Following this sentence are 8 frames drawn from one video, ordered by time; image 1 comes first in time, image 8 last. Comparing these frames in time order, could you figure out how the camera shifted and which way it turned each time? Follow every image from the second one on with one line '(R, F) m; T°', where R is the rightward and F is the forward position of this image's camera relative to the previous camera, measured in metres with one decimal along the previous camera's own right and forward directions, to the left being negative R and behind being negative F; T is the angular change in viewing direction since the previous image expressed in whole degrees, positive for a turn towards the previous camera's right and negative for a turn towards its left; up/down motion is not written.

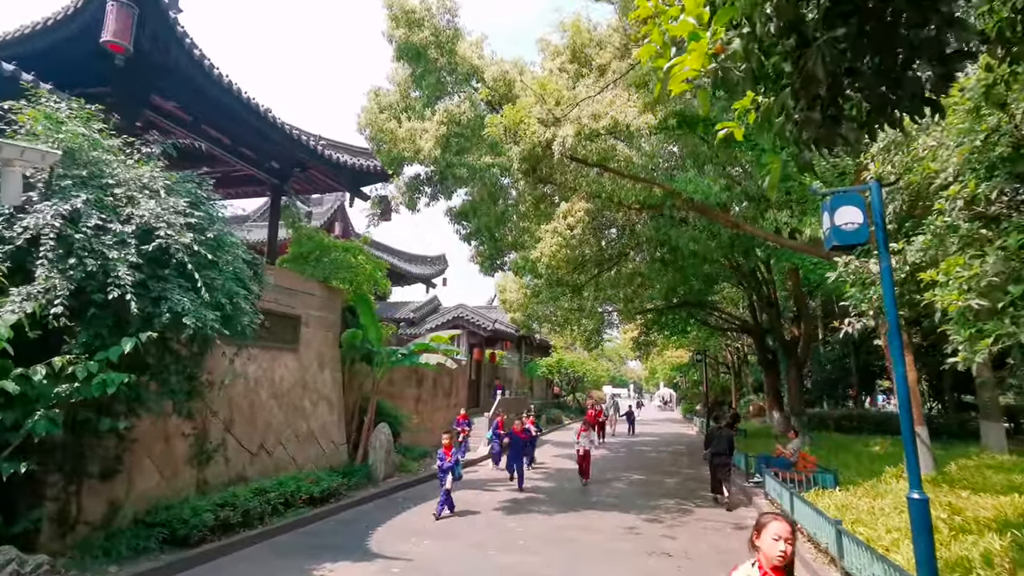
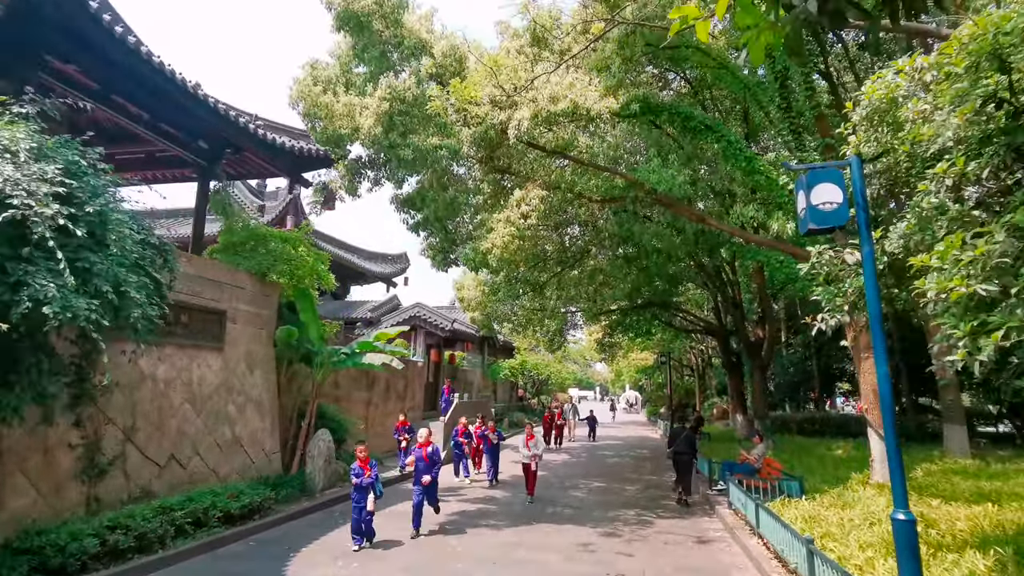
(+0.3, +0.8) m; +3°
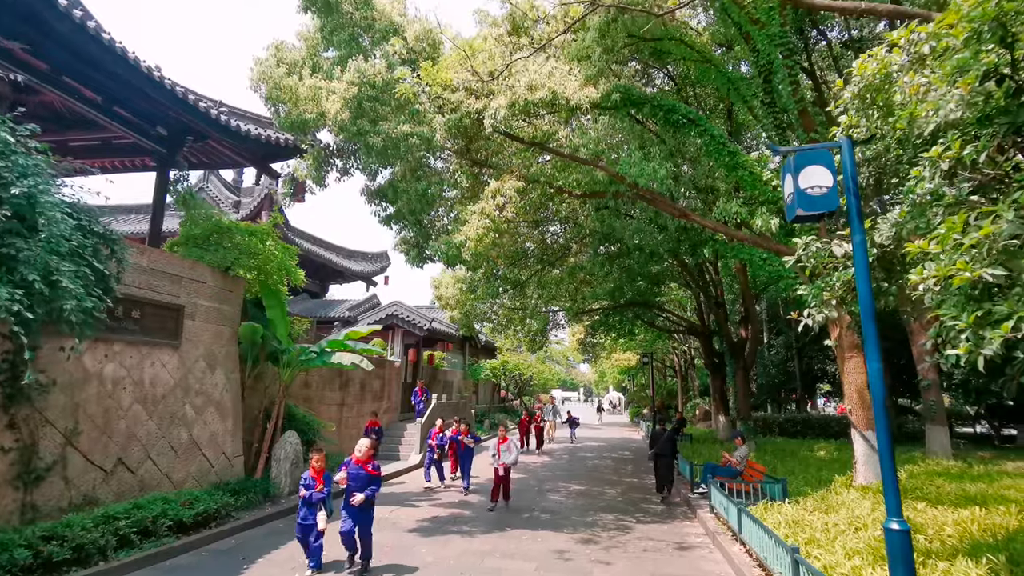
(+0.2, +0.4) m; +2°
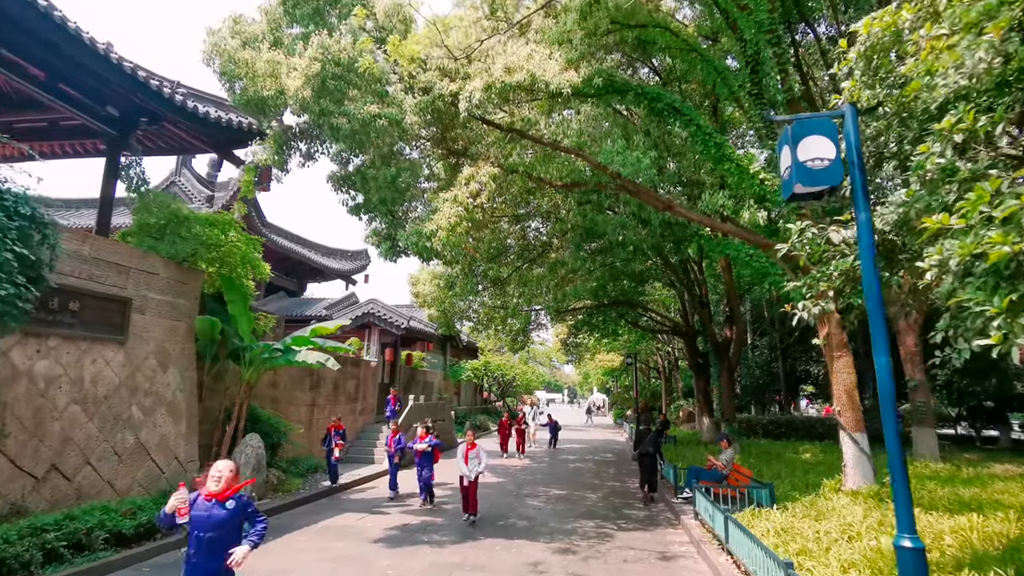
(+0.2, +0.5) m; +1°
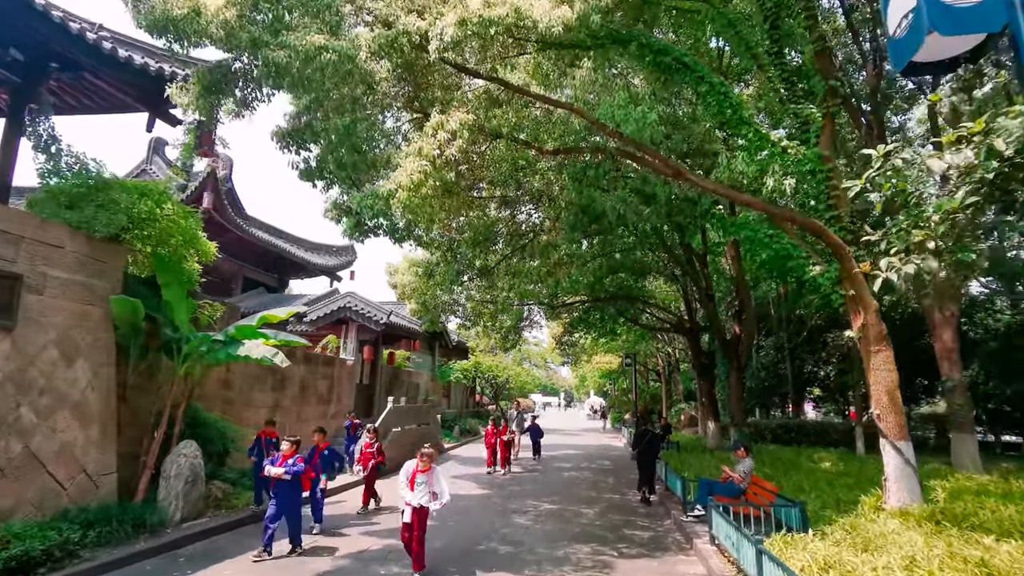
(+0.2, +1.5) m; 0°
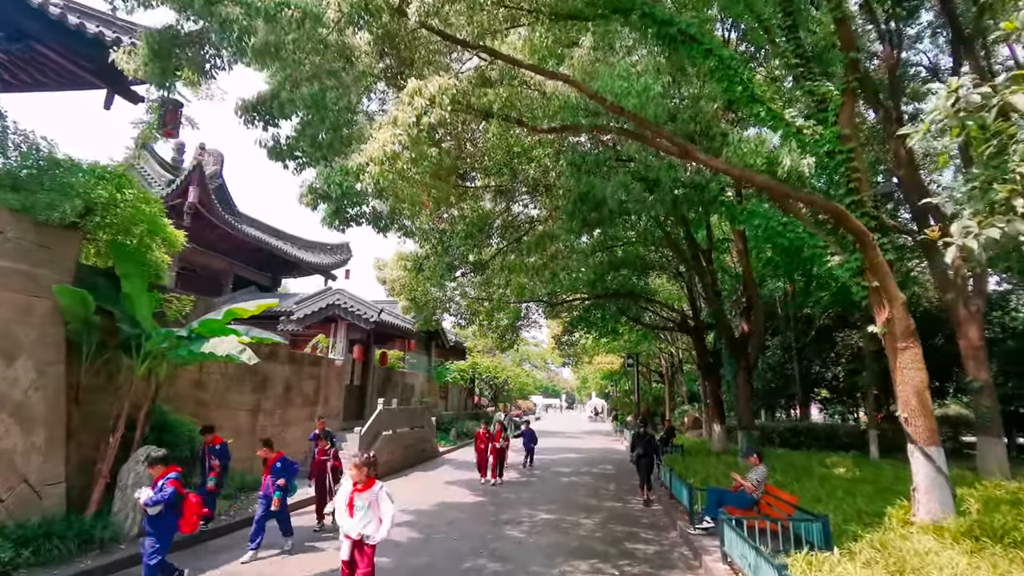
(+0.2, +0.8) m; 0°
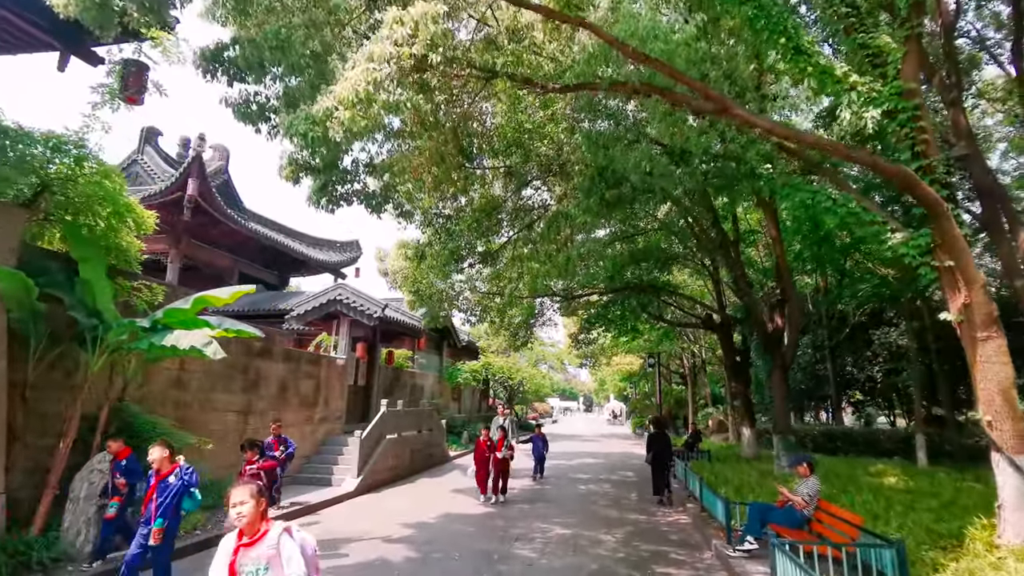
(+0.1, +1.1) m; -2°
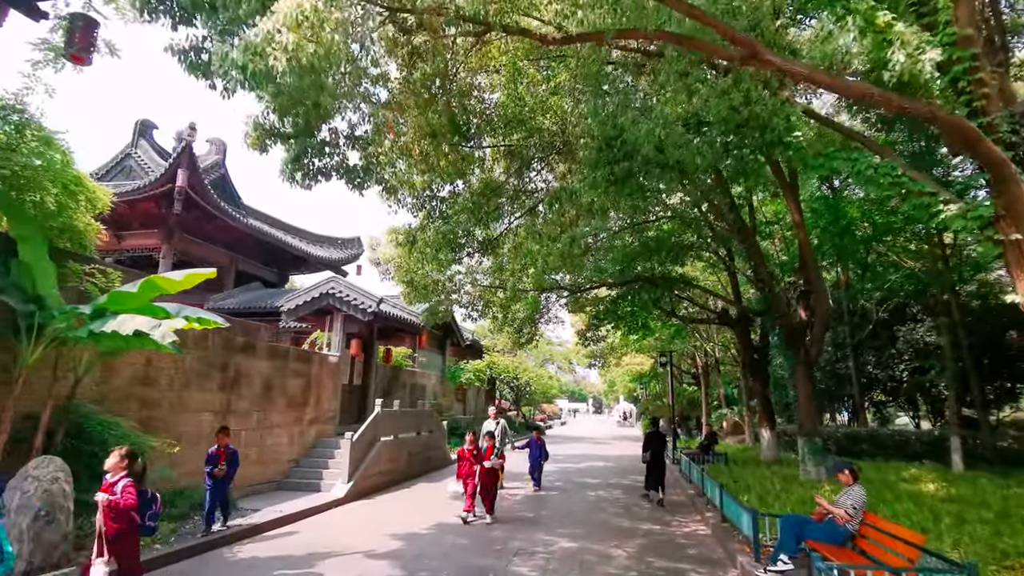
(+0.2, +0.9) m; -1°
